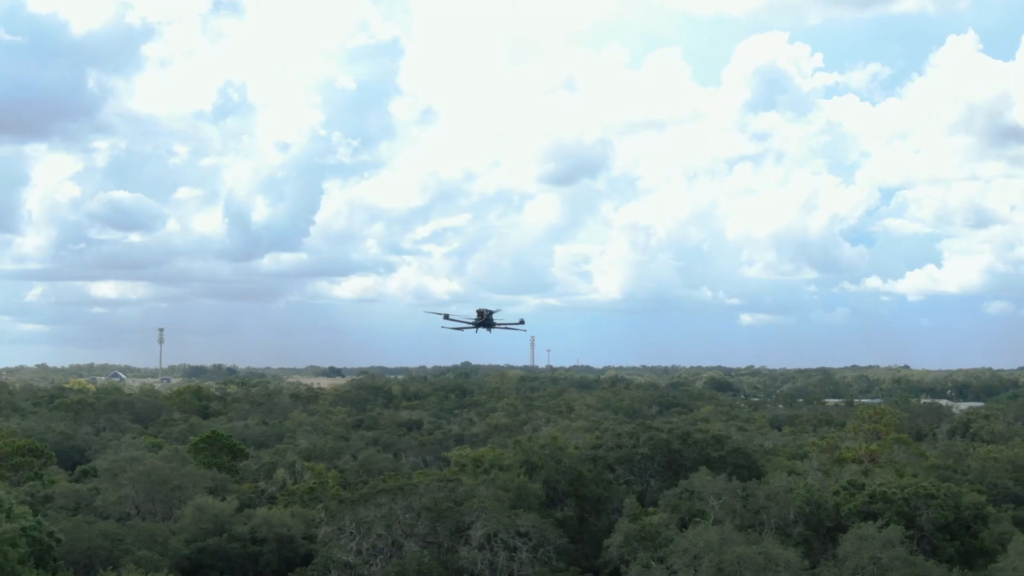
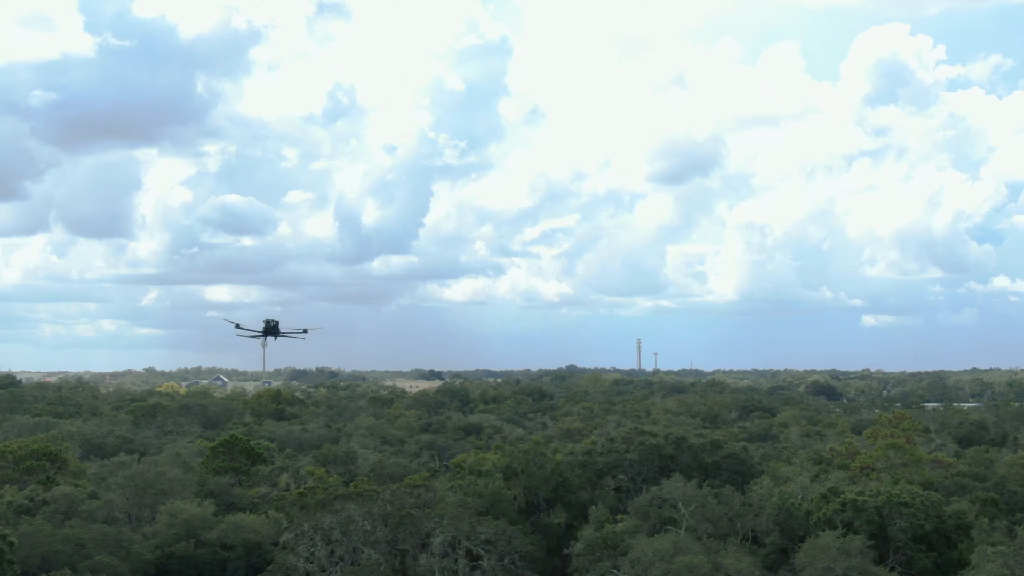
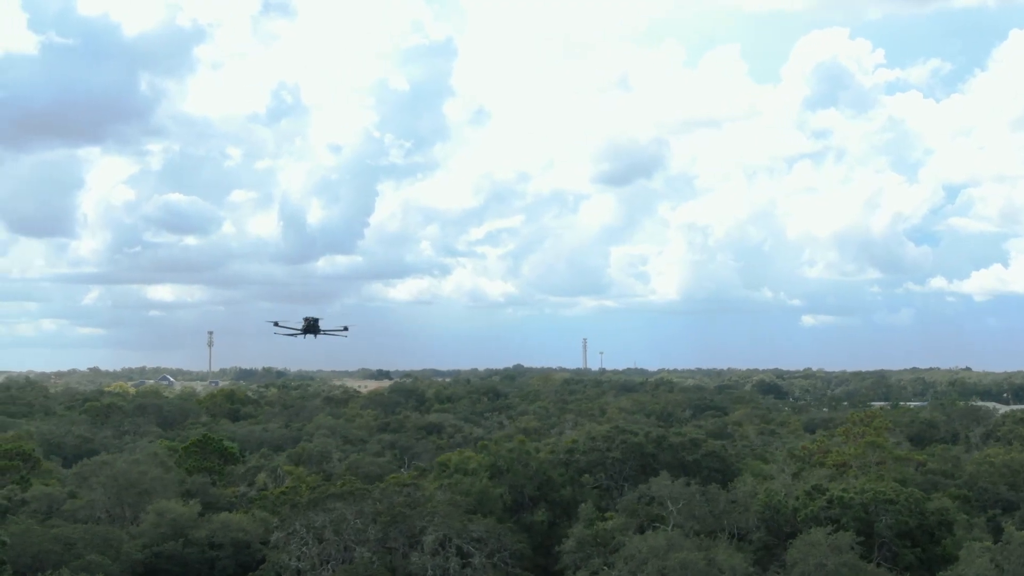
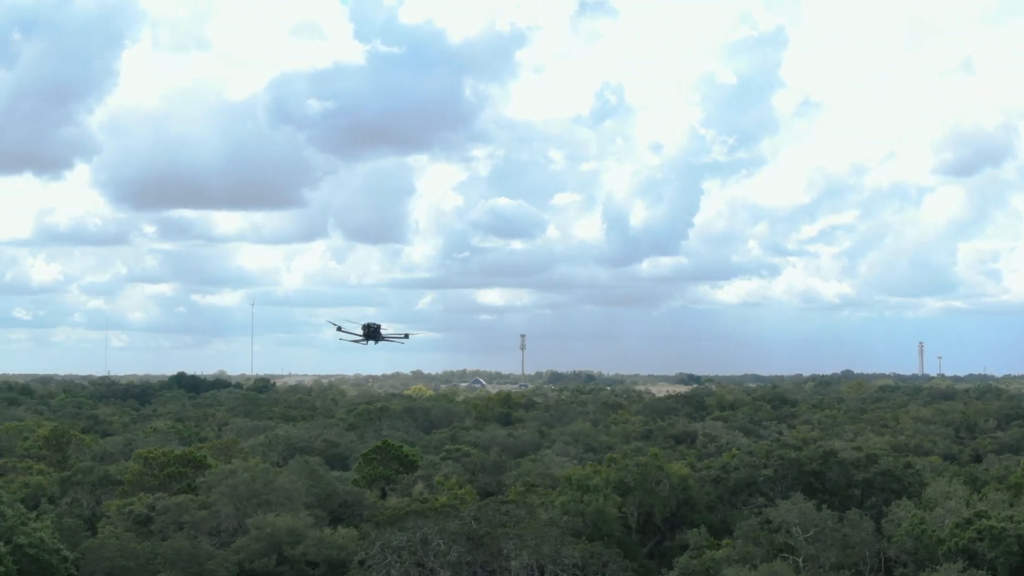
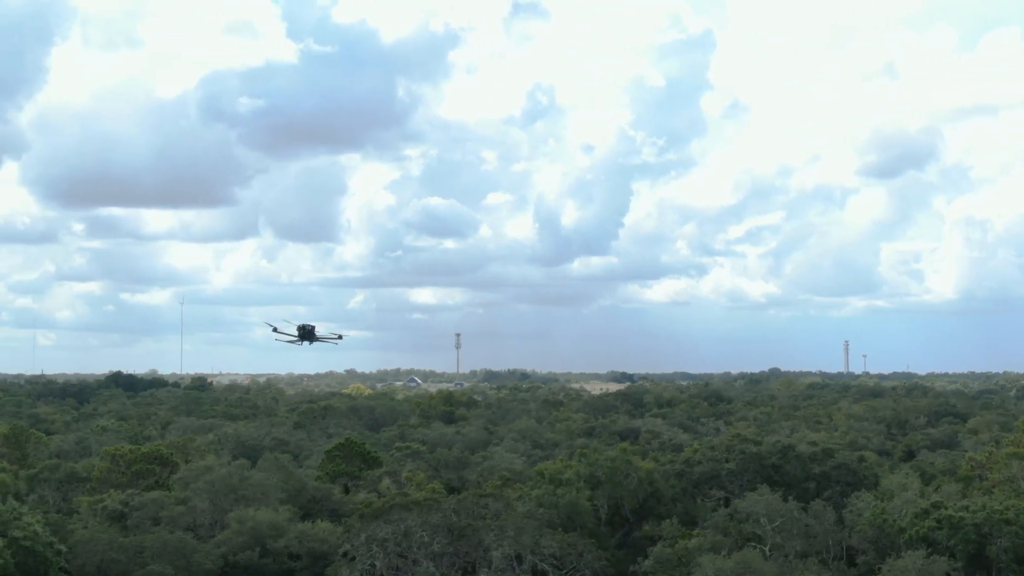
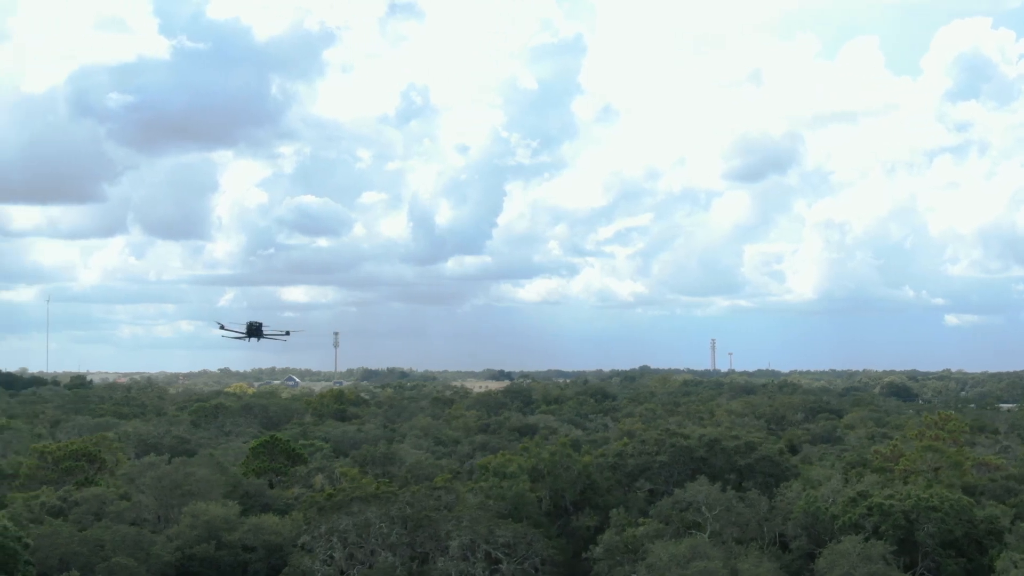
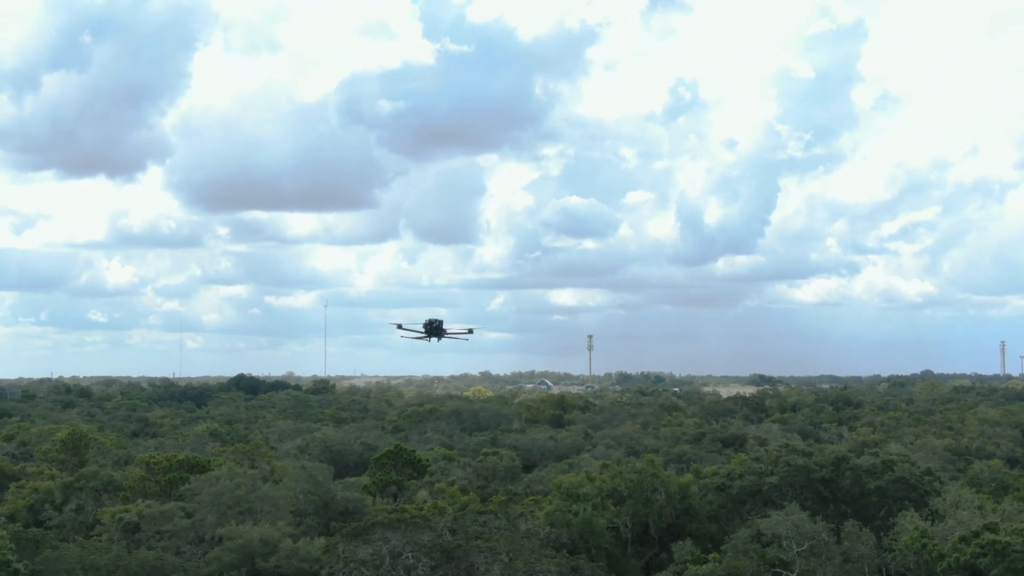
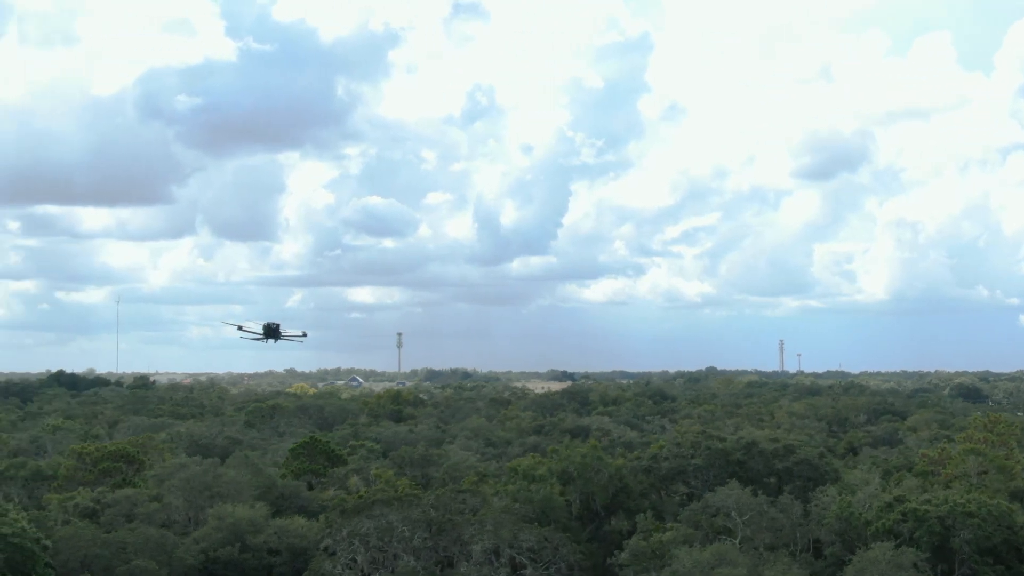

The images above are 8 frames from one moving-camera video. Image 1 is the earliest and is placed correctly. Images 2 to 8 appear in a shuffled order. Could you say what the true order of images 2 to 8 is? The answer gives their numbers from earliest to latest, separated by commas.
3, 2, 6, 8, 5, 4, 7
